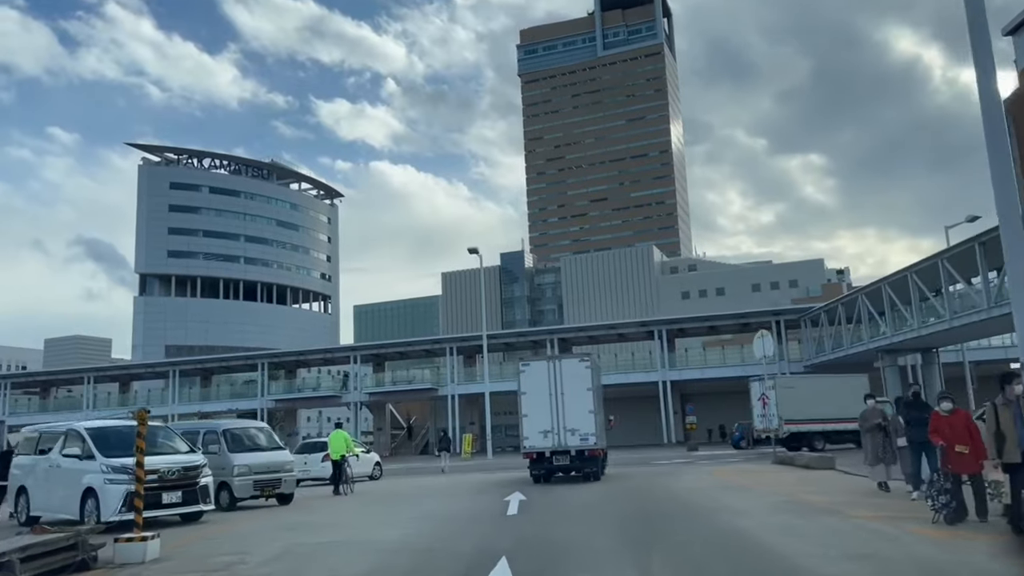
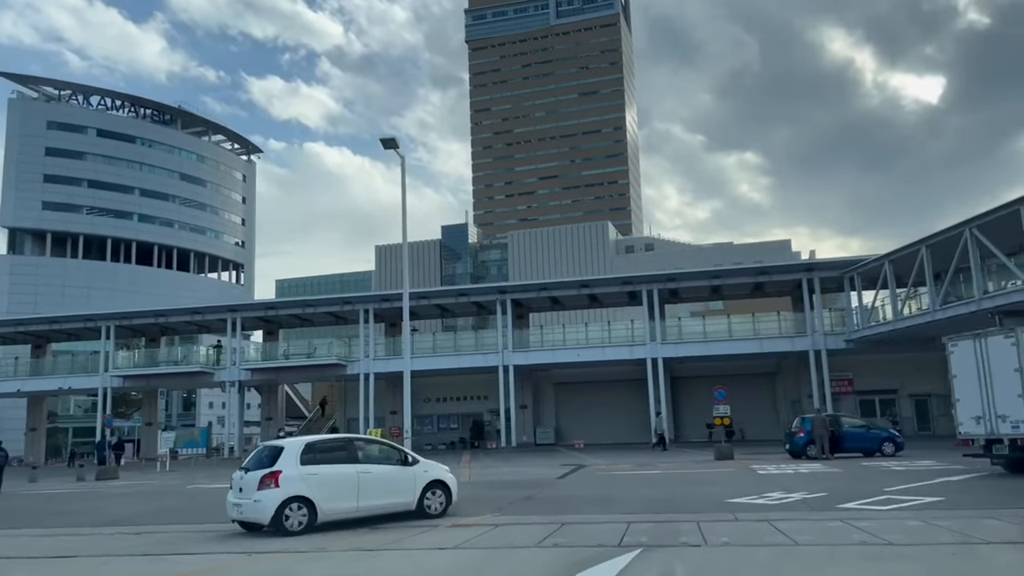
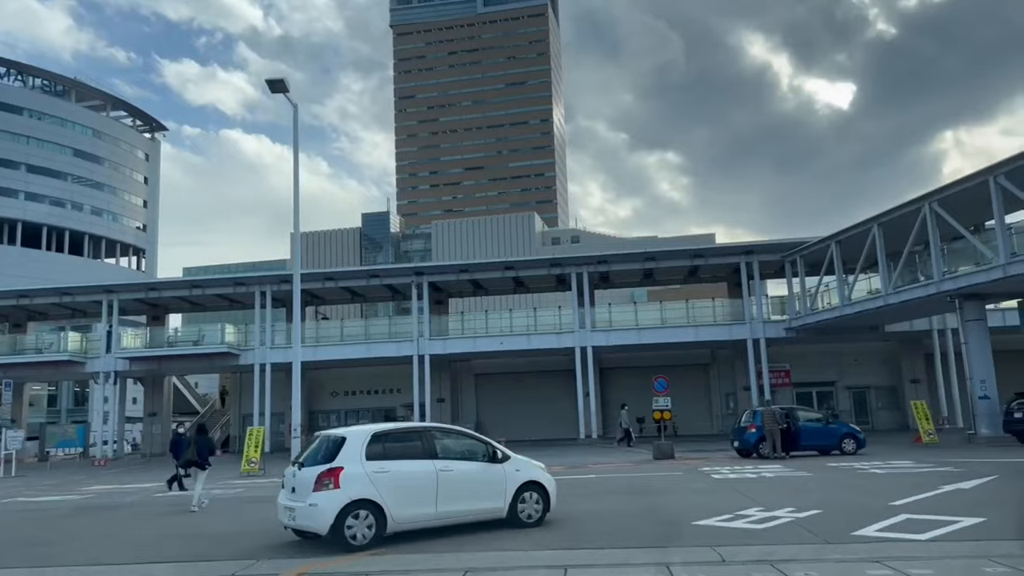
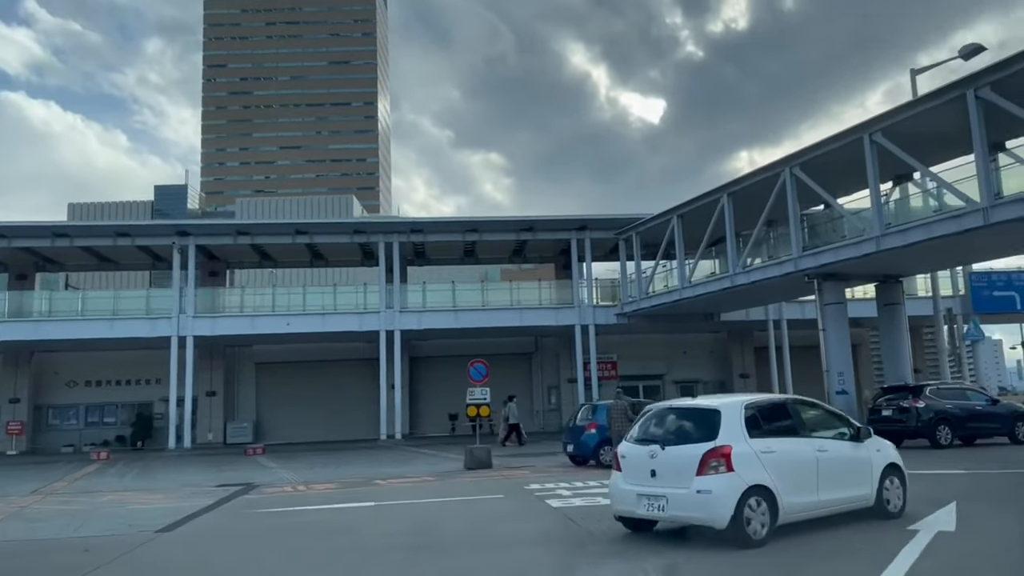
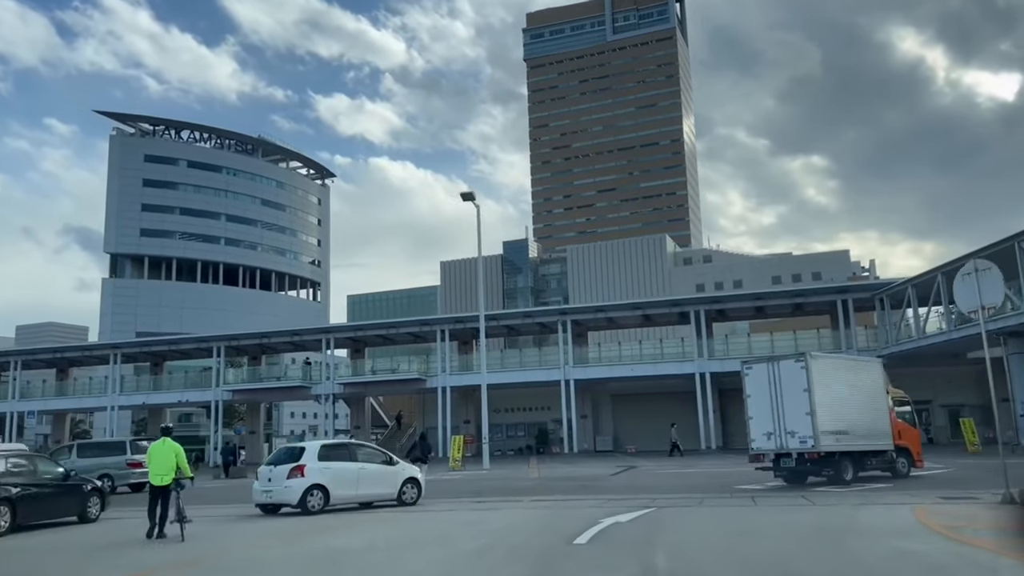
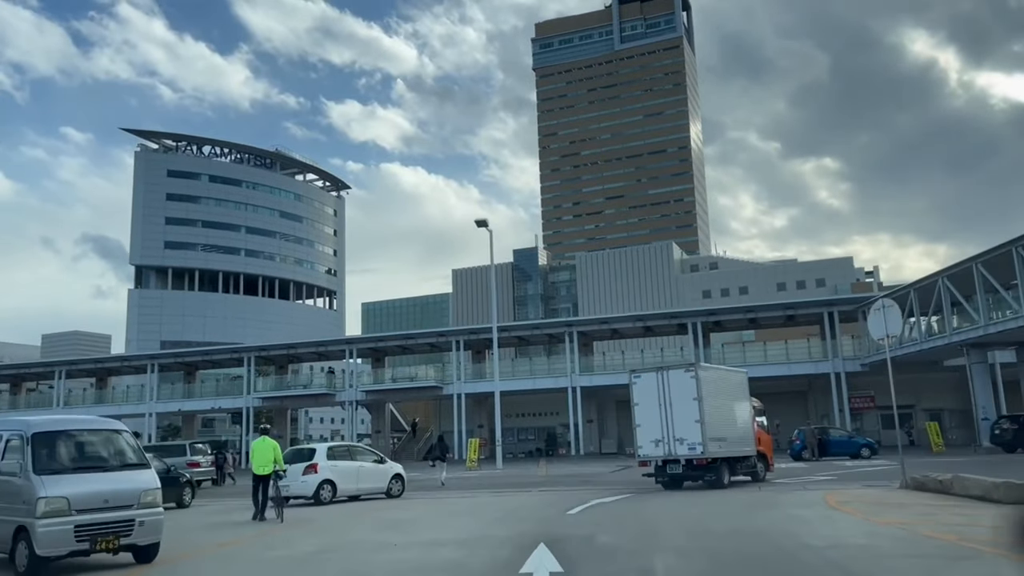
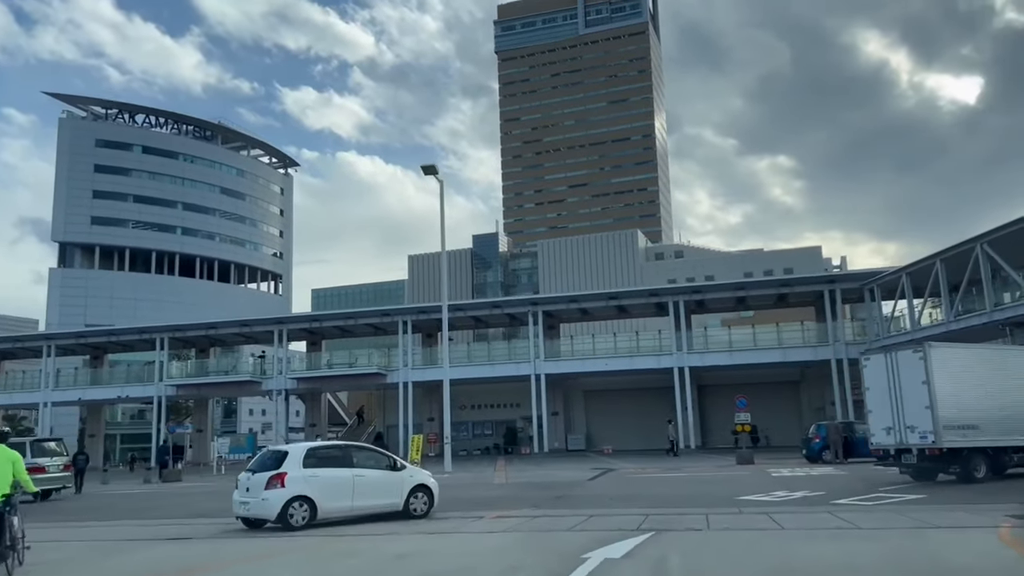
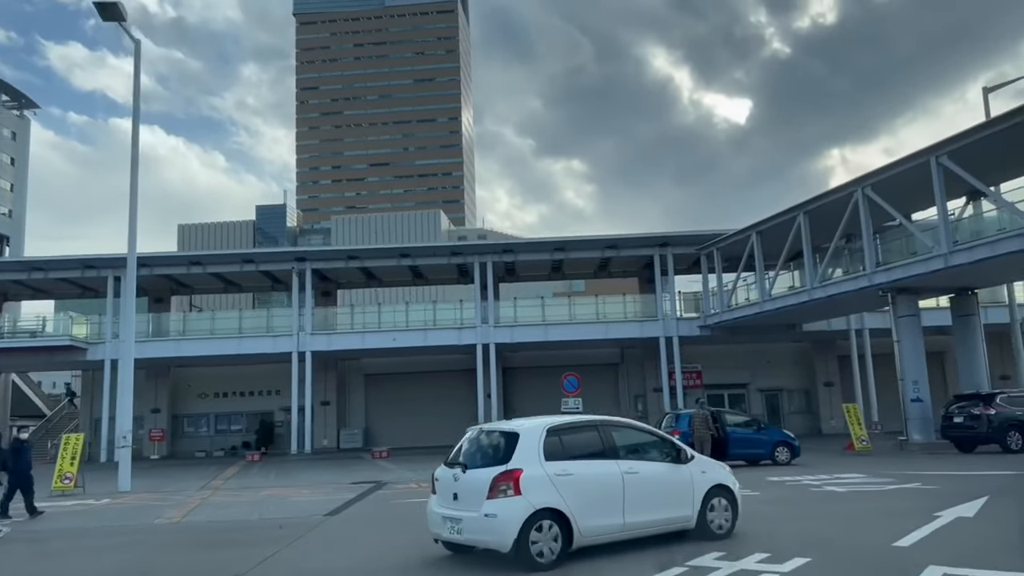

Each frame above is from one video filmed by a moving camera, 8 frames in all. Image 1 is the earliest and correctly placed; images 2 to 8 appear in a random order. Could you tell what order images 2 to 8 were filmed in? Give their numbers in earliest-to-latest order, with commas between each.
6, 5, 7, 2, 3, 8, 4
